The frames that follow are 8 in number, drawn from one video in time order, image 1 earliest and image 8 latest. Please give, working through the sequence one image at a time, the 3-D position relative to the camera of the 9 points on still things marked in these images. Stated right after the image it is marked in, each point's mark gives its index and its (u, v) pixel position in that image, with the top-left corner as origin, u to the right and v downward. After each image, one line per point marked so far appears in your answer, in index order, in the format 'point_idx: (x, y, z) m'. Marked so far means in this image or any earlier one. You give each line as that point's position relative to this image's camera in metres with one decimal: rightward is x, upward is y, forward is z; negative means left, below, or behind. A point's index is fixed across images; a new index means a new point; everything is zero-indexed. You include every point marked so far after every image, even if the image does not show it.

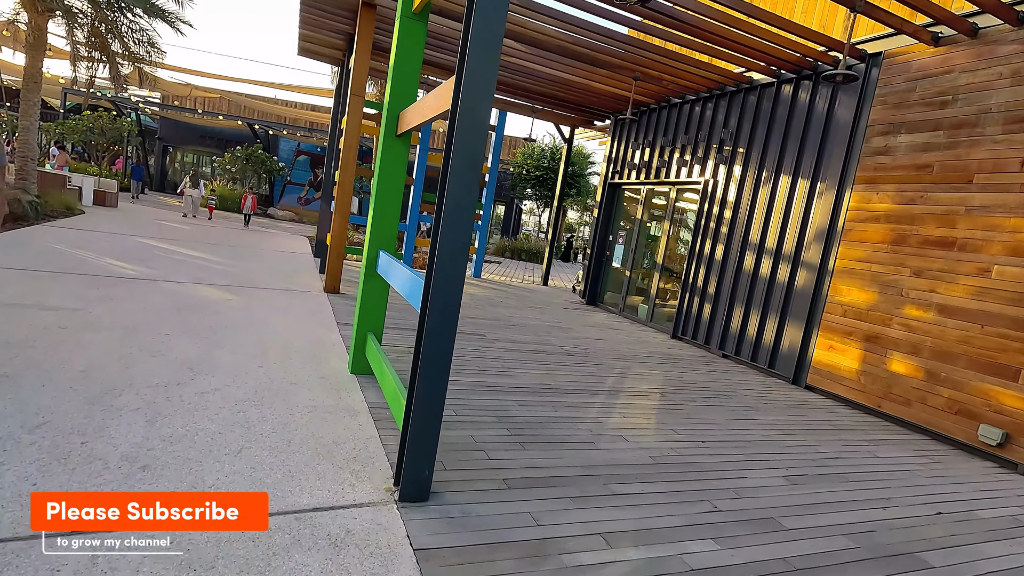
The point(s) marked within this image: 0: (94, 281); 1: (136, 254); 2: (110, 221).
0: (-4.0, +0.1, +5.2) m
1: (-5.2, +0.5, +7.2) m
2: (-7.8, +1.3, +10.3) m
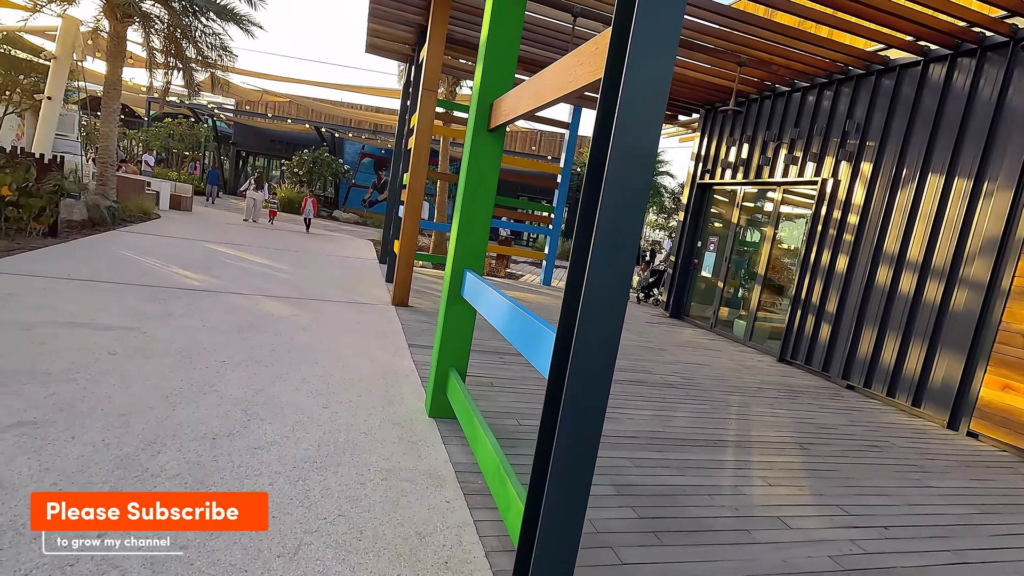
0: (-3.2, 0.0, +4.9) m
1: (-4.1, +0.4, +7.0) m
2: (-6.4, +1.2, +10.4) m
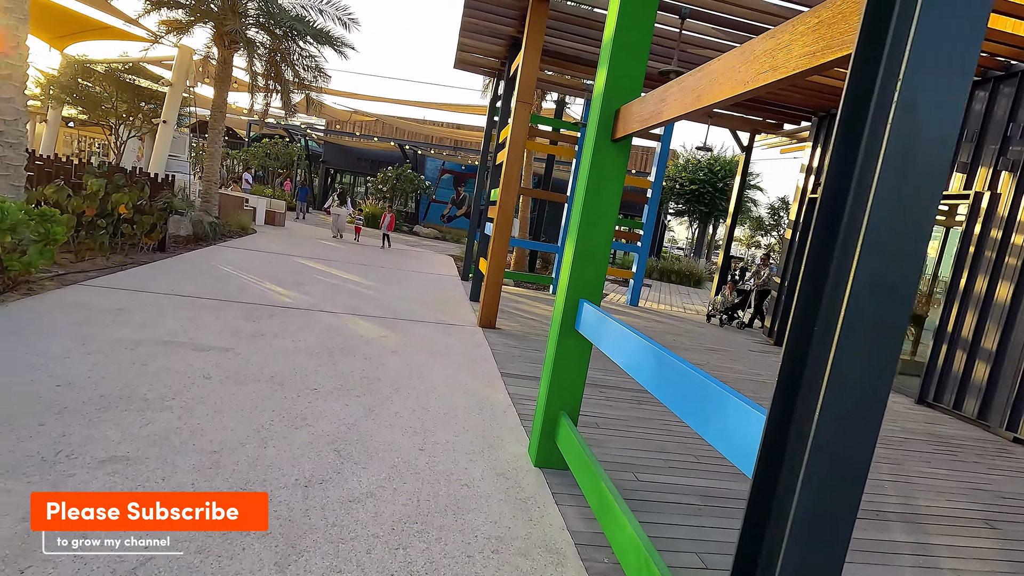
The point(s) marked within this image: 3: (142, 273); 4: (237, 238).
0: (-2.4, -0.2, +4.9) m
1: (-3.0, +0.2, +7.1) m
2: (-4.8, +0.9, +10.8) m
3: (-4.1, +0.2, +5.7) m
4: (-5.5, +1.0, +10.6) m
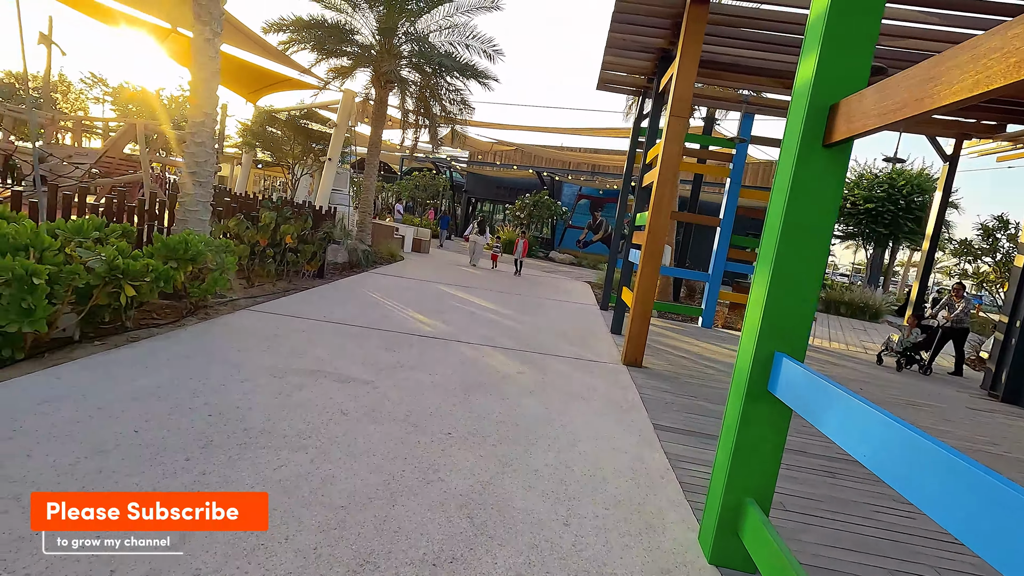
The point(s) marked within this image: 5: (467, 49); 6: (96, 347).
0: (-1.1, -0.5, +4.8) m
1: (-1.1, -0.2, +7.2) m
2: (-1.9, +0.4, +11.2) m
3: (-2.5, -0.1, +6.1) m
4: (-2.6, +0.5, +11.2) m
5: (-0.9, +4.7, +10.5) m
6: (-2.8, -0.4, +3.6) m
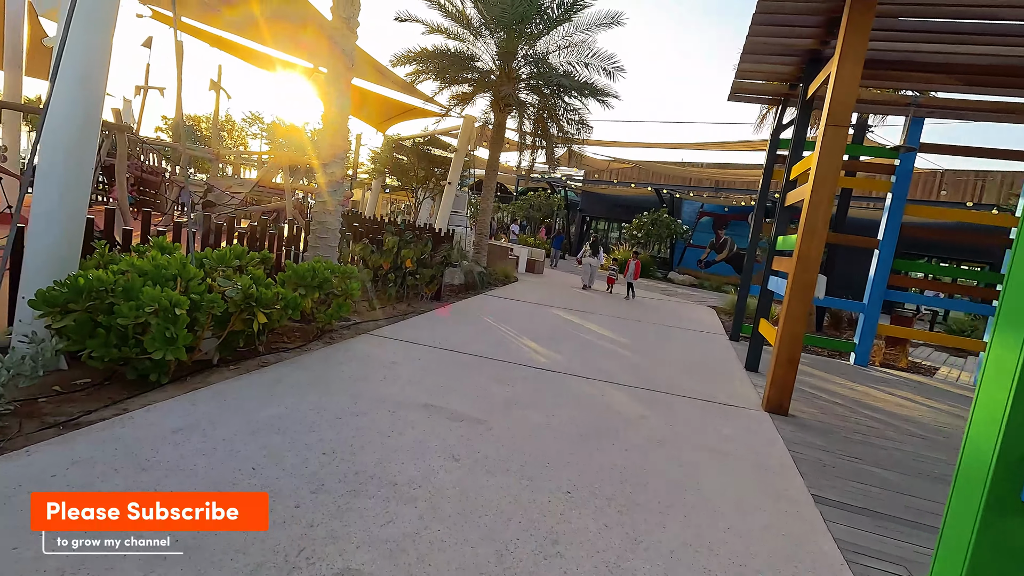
0: (0.0, -0.7, +4.6) m
1: (+0.4, -0.5, +6.9) m
2: (+0.5, 0.0, +11.0) m
3: (-1.2, -0.4, +6.1) m
4: (-0.2, 0.0, +11.2) m
5: (+1.4, +4.2, +10.3) m
6: (-2.0, -0.6, +3.8) m
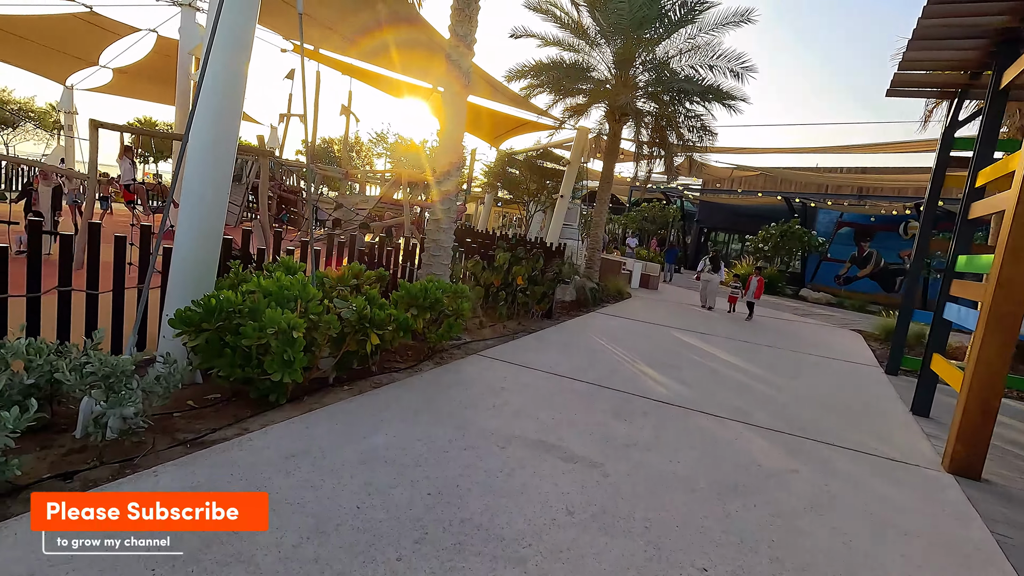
0: (+0.9, -0.9, +4.2) m
1: (+1.8, -0.8, +6.4) m
2: (+2.7, -0.4, +10.4) m
3: (+0.1, -0.6, +5.9) m
4: (+2.0, -0.3, +10.7) m
5: (+3.5, +3.9, +9.5) m
6: (-1.2, -0.7, +3.8) m
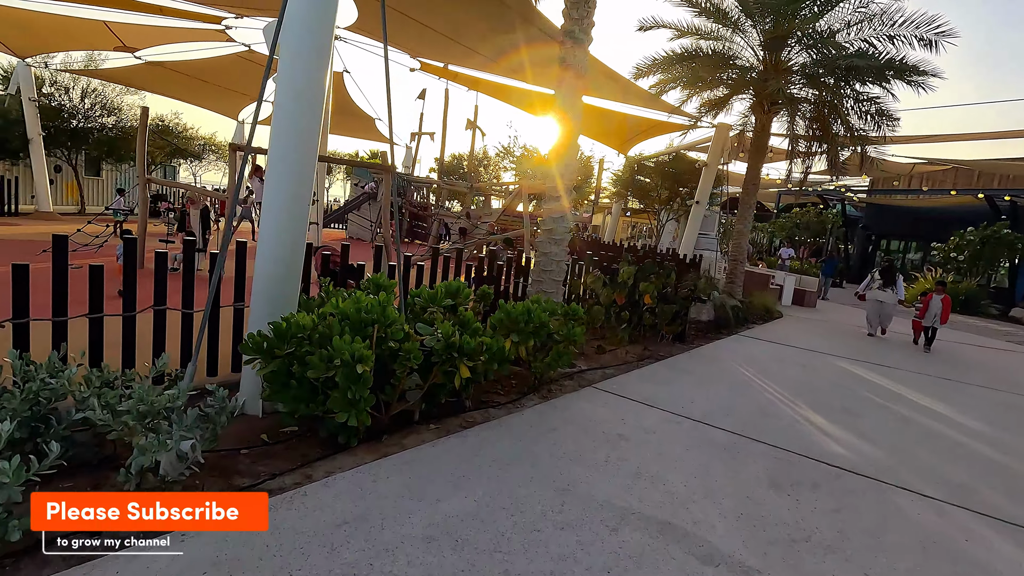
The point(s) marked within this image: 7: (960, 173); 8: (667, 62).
0: (+1.6, -1.1, +3.1) m
1: (+3.0, -1.0, +5.0) m
2: (+4.9, -0.7, +8.8) m
3: (+1.2, -0.8, +5.0) m
4: (+4.3, -0.6, +9.2) m
5: (+5.5, +3.6, +7.8) m
6: (-0.5, -0.9, +3.2) m
7: (+14.8, +3.8, +17.6) m
8: (+2.6, +3.8, +9.0) m
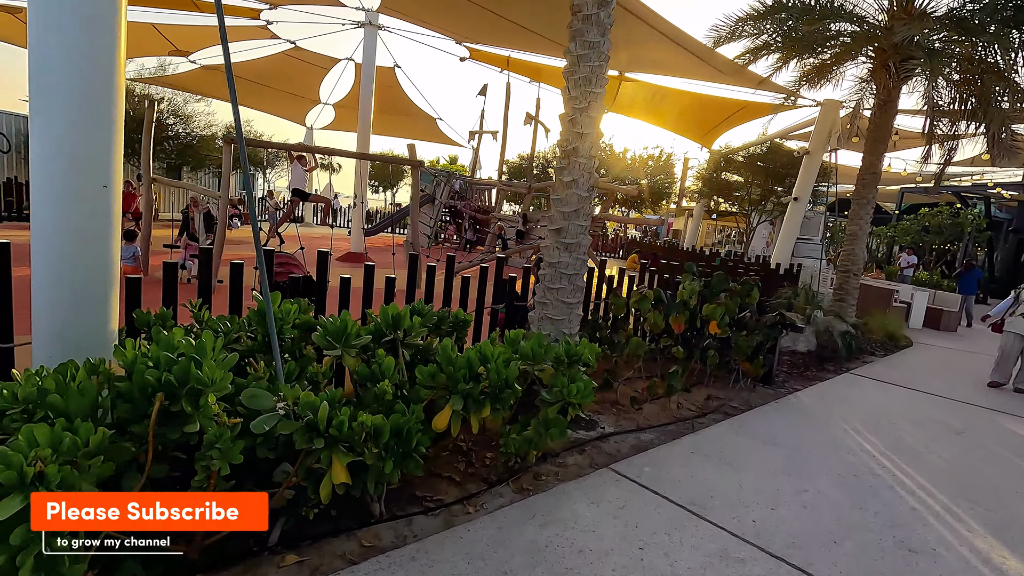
0: (+1.3, -1.2, +1.5) m
1: (+2.9, -1.2, +3.1) m
2: (+5.3, -1.0, +6.5) m
3: (+1.2, -1.0, +3.4) m
4: (+4.9, -0.9, +7.0) m
5: (+5.9, +3.3, +5.5) m
6: (-0.8, -1.0, +1.9) m
7: (+16.6, +3.2, +13.7) m
8: (+3.3, +3.6, +7.1) m
